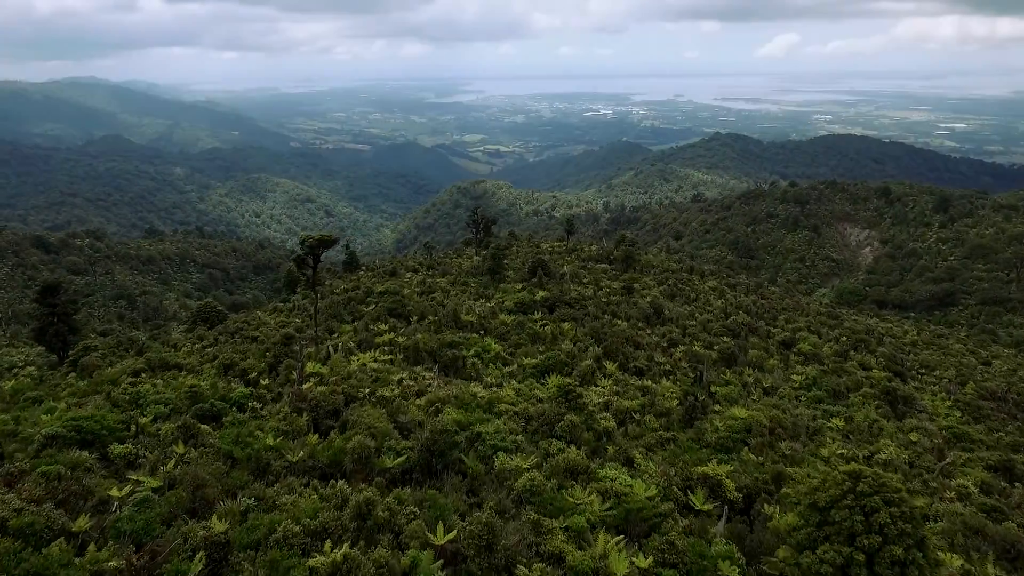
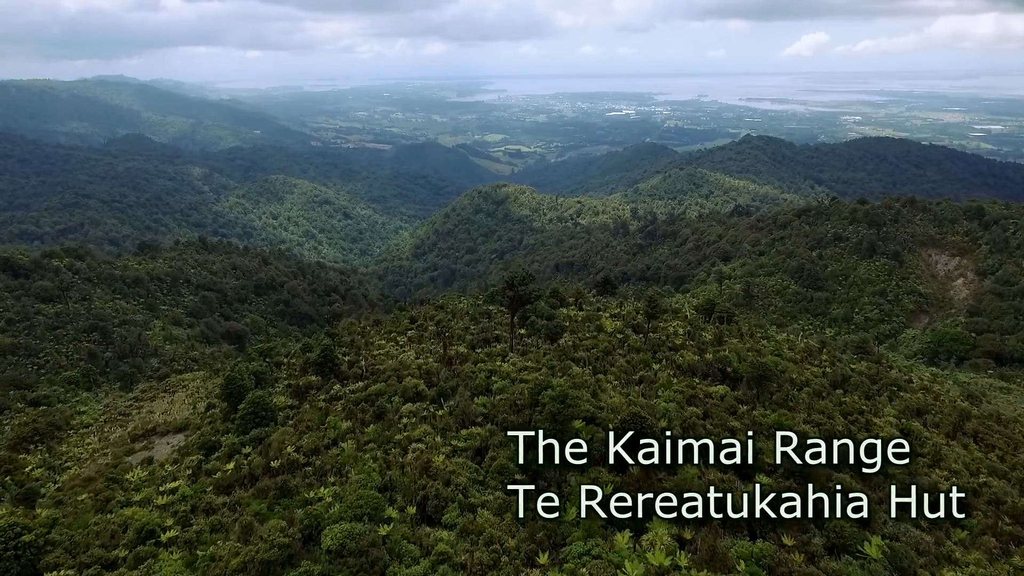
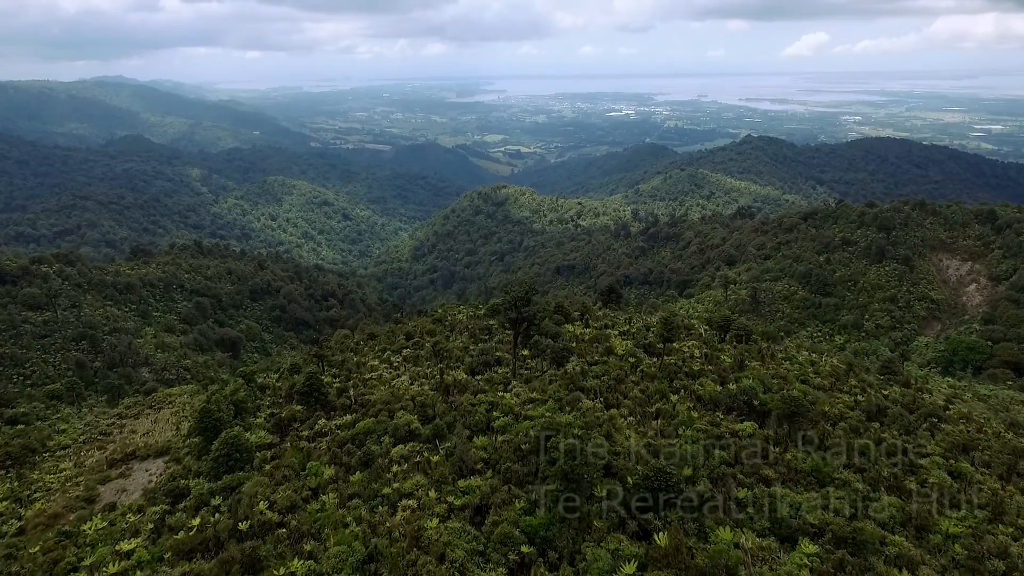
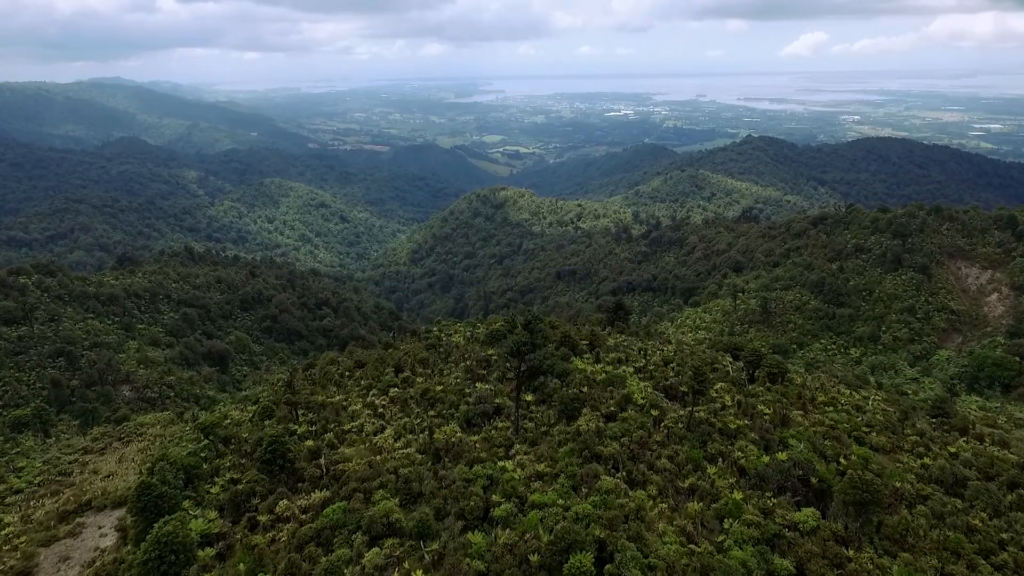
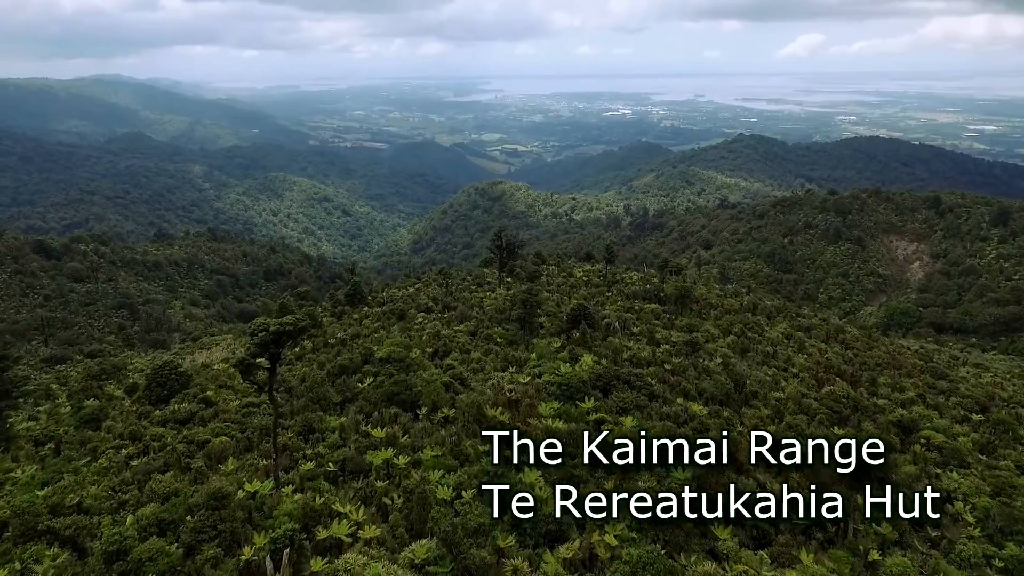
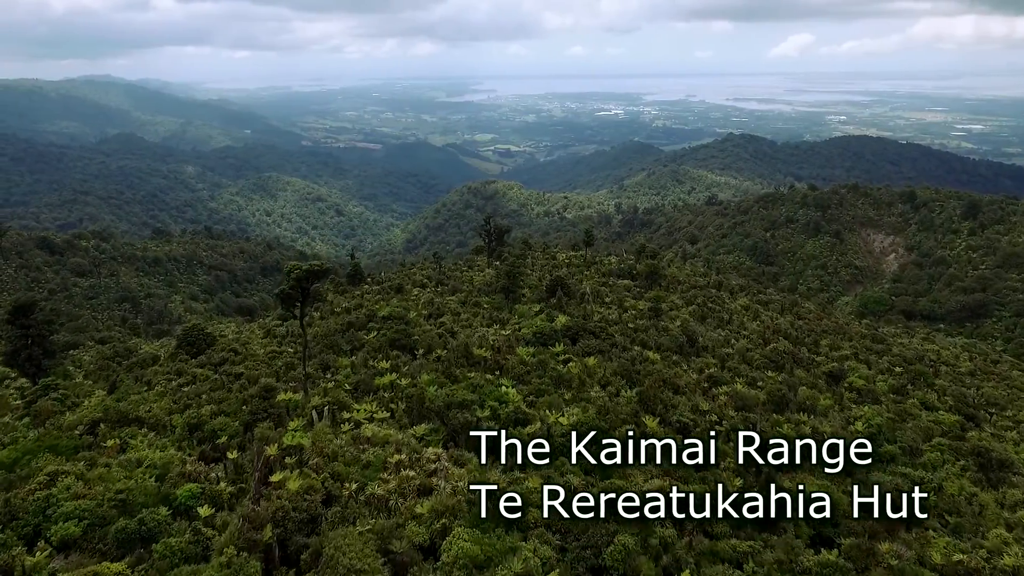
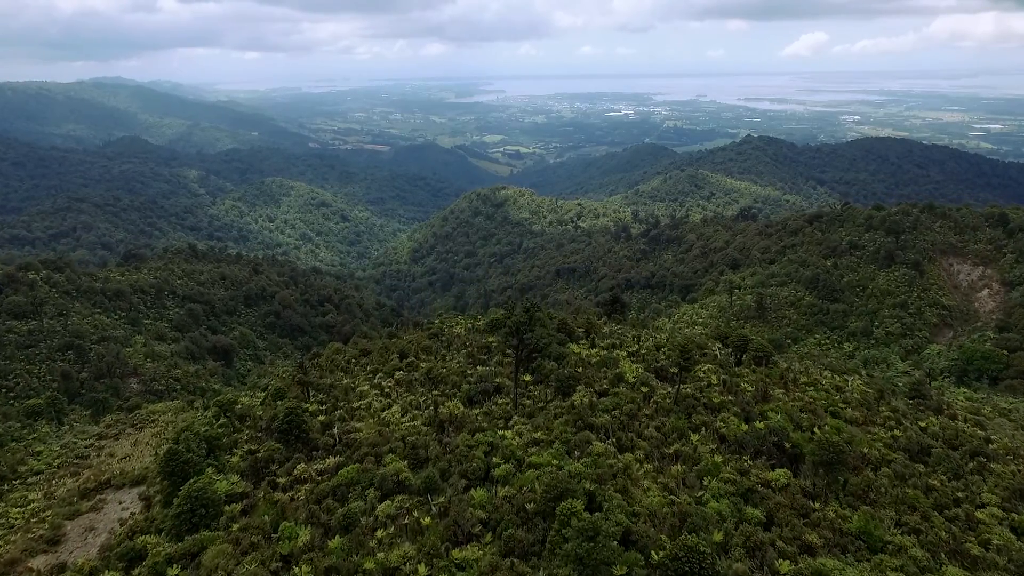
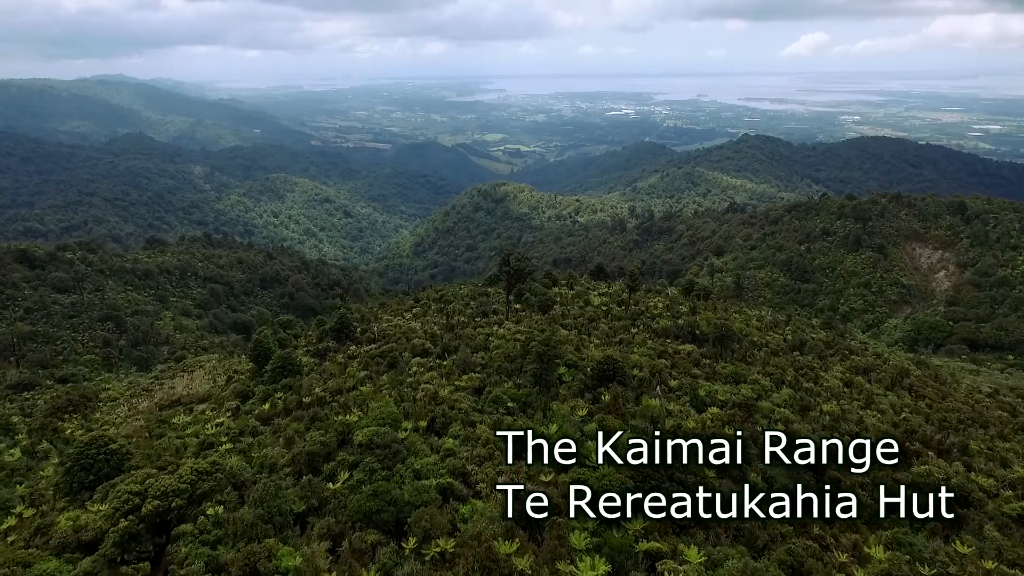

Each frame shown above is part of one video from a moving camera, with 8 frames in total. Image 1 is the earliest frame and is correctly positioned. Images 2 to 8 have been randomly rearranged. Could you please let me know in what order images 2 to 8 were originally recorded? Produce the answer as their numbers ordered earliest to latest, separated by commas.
6, 5, 8, 2, 3, 7, 4
